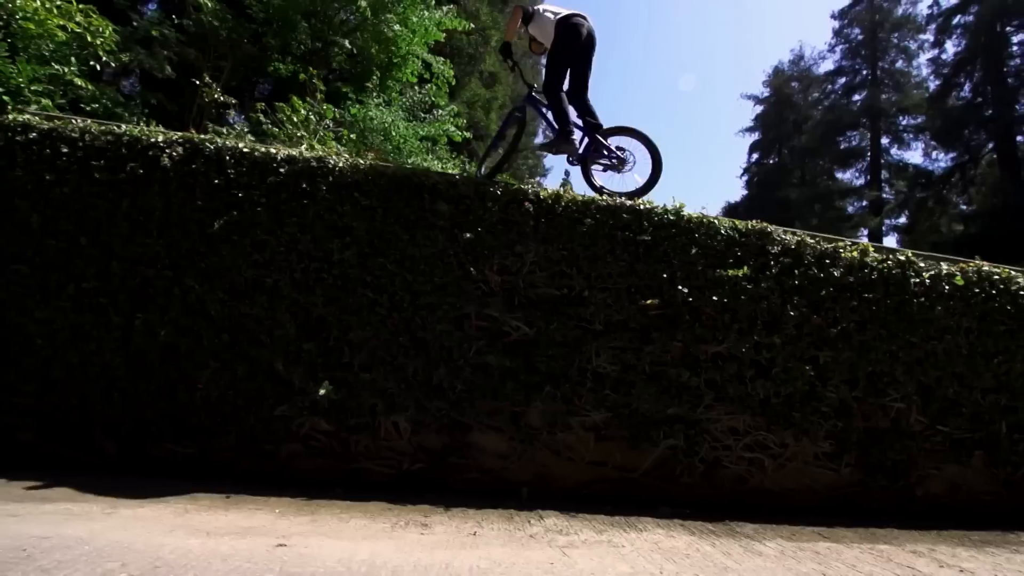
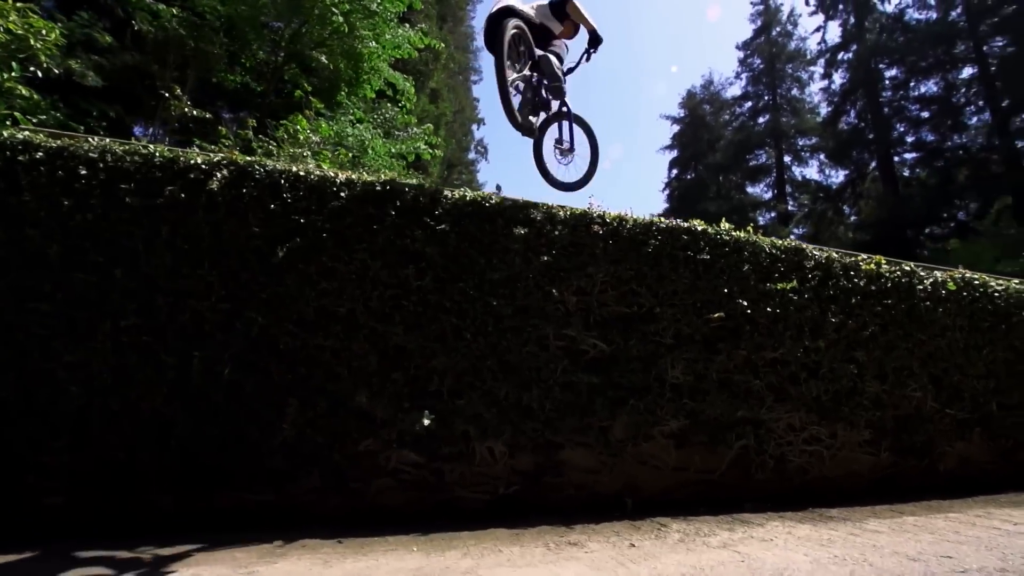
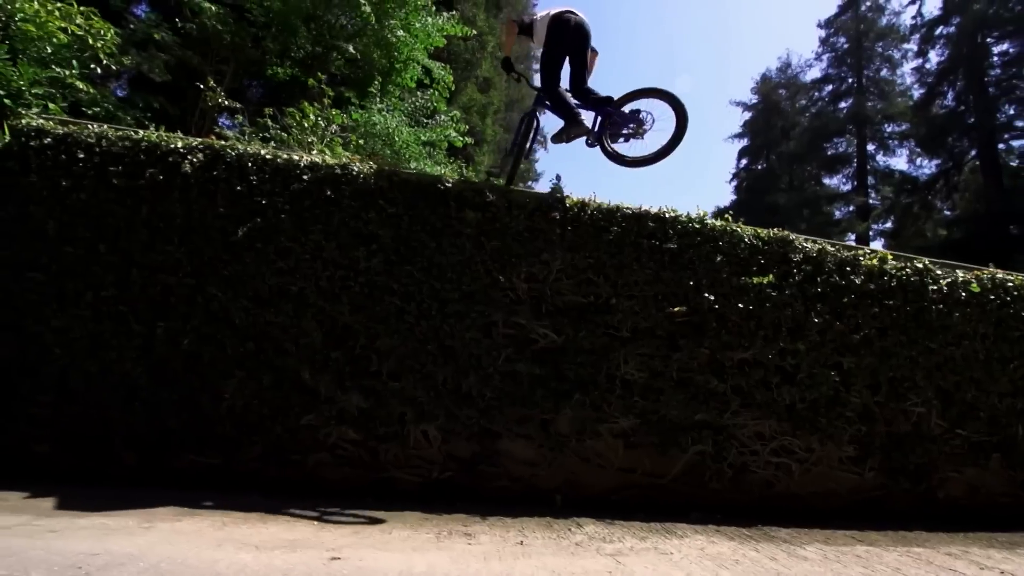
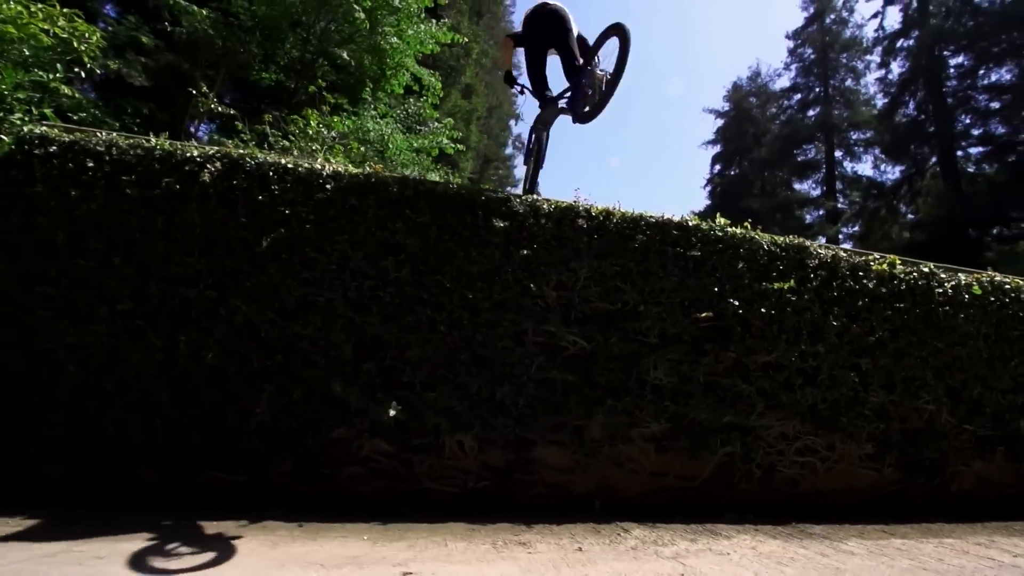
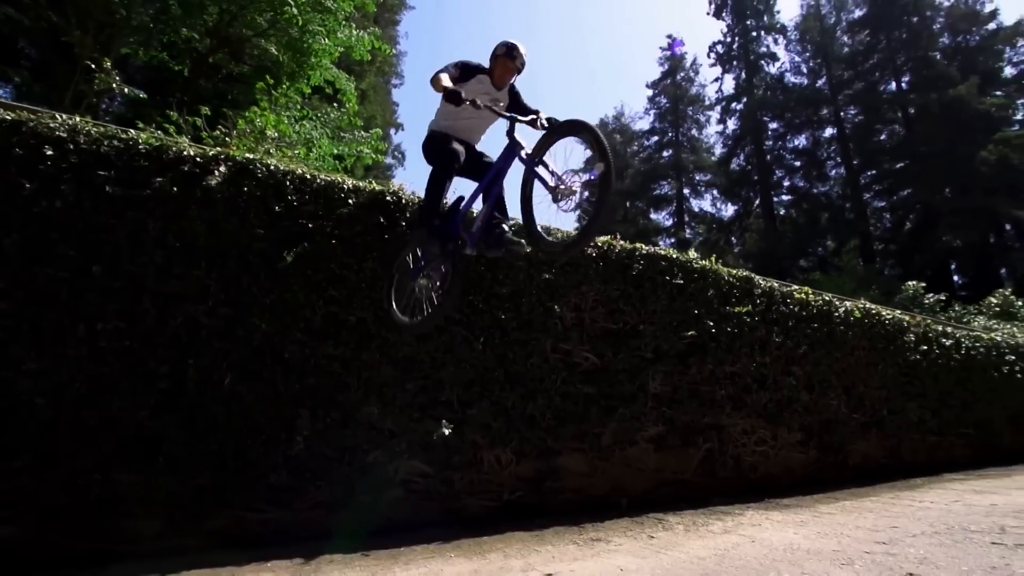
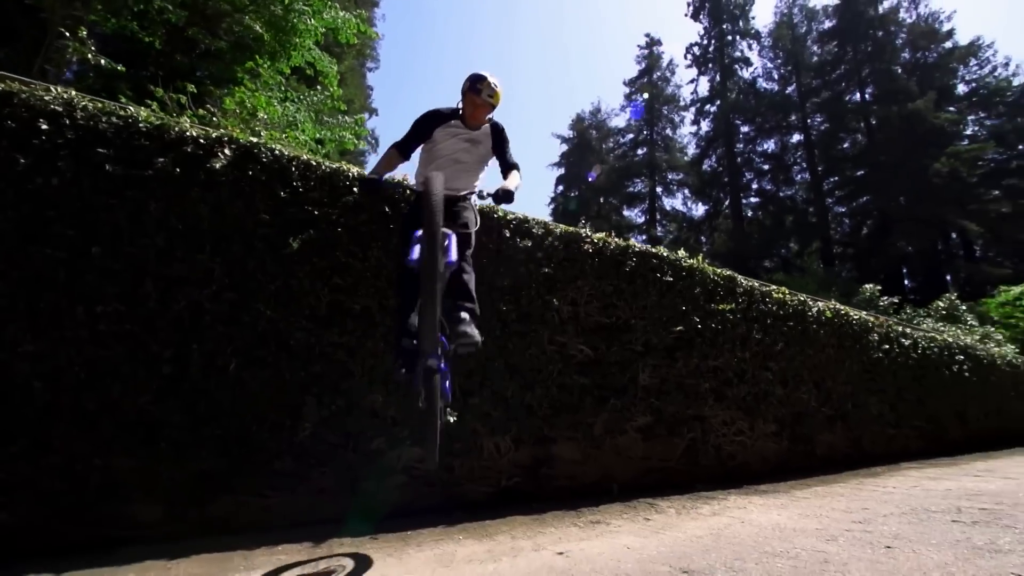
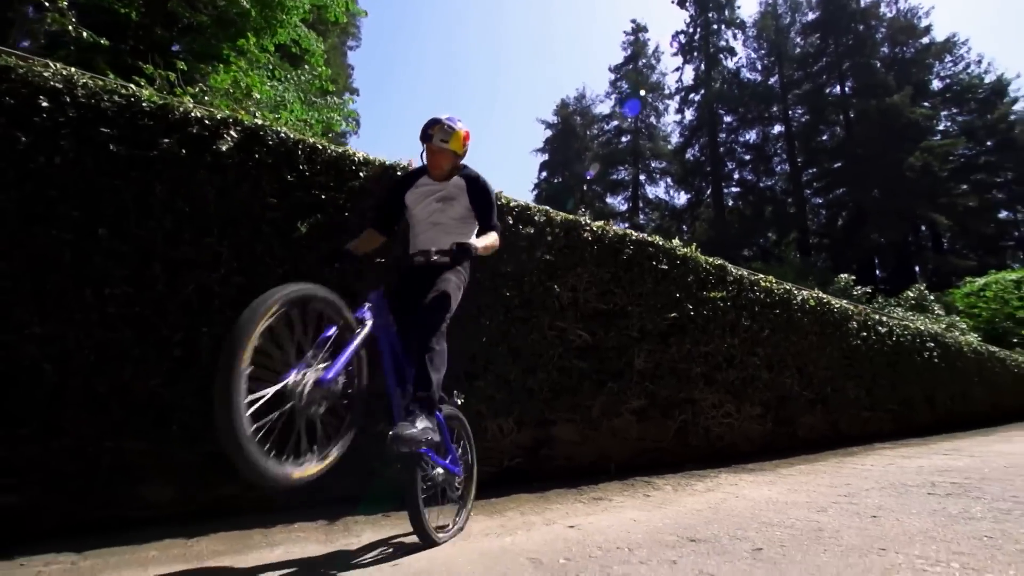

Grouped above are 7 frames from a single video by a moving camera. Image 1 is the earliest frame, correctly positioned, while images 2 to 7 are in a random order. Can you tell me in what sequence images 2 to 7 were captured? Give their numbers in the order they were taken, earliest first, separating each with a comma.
3, 4, 2, 5, 6, 7
